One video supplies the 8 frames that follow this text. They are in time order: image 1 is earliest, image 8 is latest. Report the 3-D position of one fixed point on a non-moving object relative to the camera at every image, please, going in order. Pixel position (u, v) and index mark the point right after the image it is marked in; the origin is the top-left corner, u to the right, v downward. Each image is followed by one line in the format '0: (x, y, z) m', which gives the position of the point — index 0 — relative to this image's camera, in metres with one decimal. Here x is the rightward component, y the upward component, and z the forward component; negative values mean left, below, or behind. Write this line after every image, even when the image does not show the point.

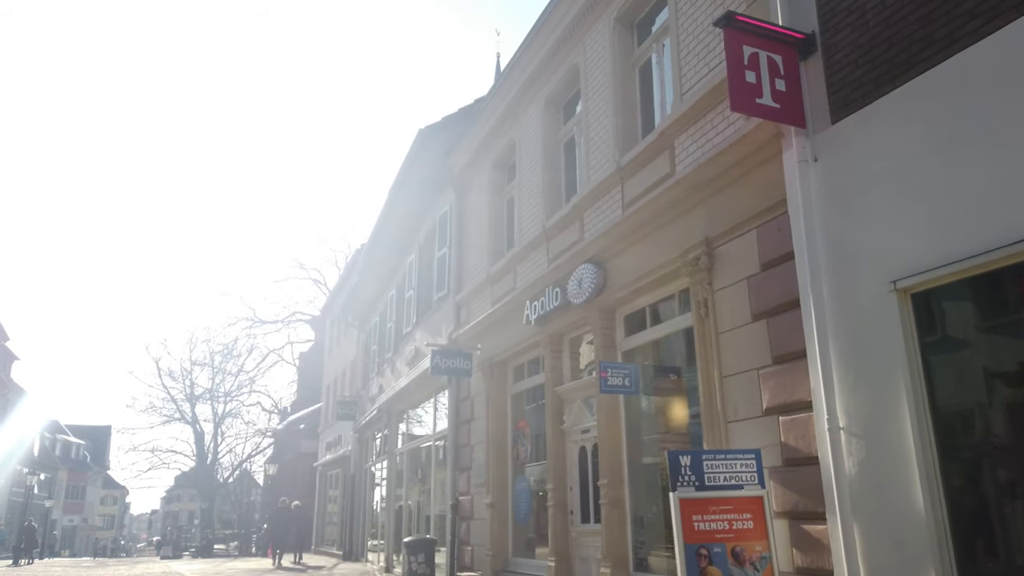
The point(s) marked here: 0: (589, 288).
0: (+0.9, 0.0, +8.2) m
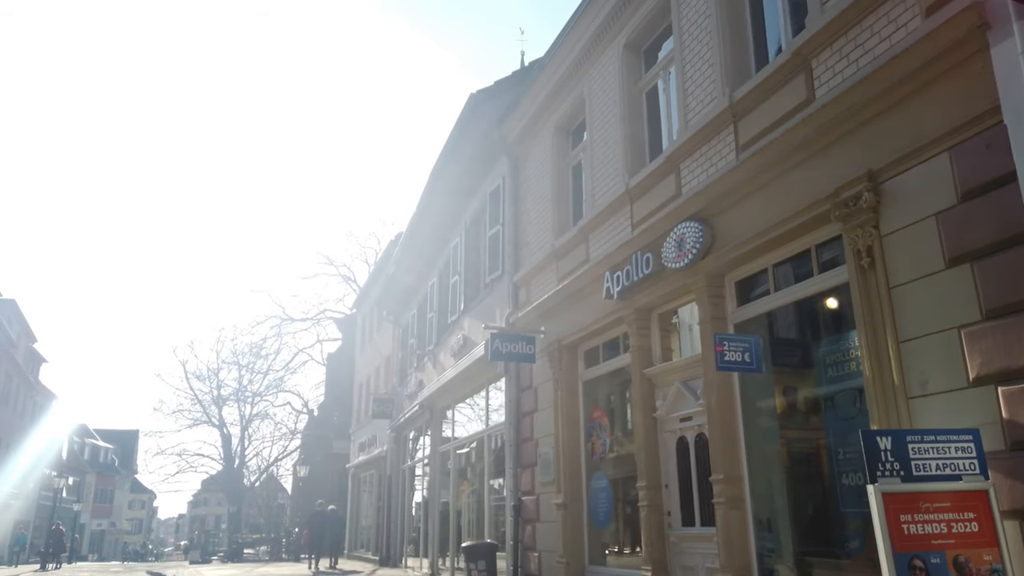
0: (+1.7, +0.4, +7.0) m
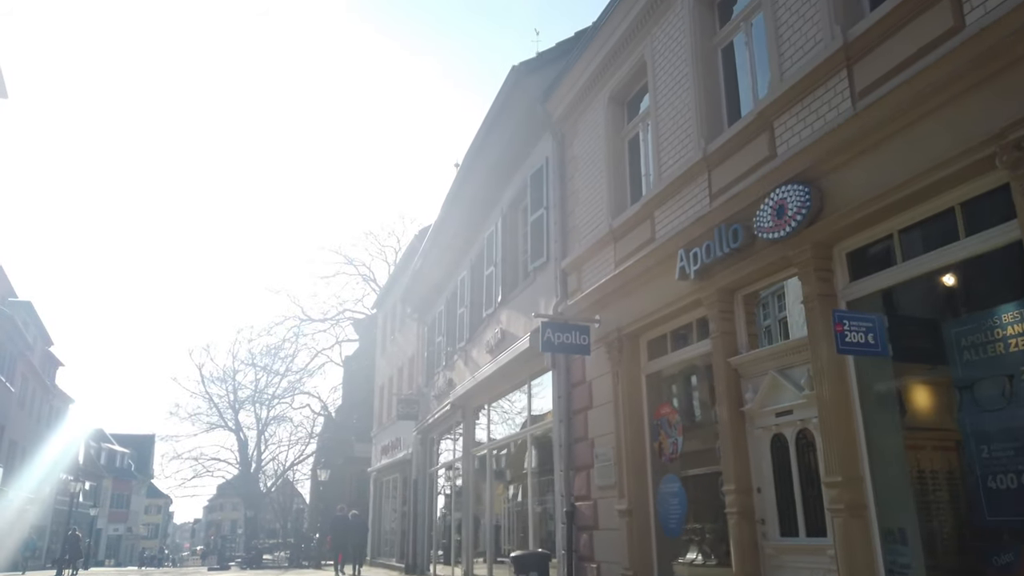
0: (+2.3, +0.6, +6.1) m
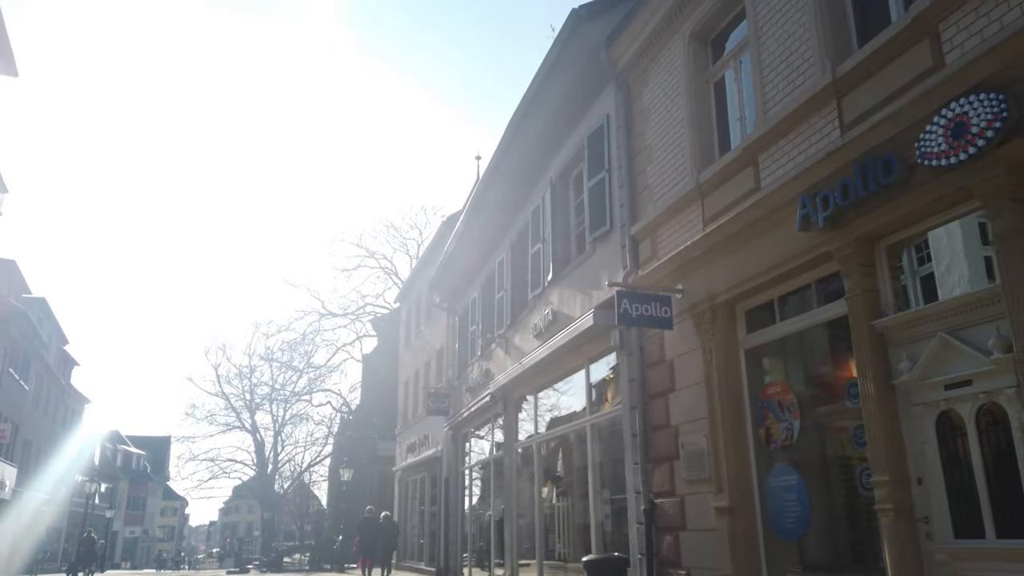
0: (+3.1, +1.0, +4.8) m
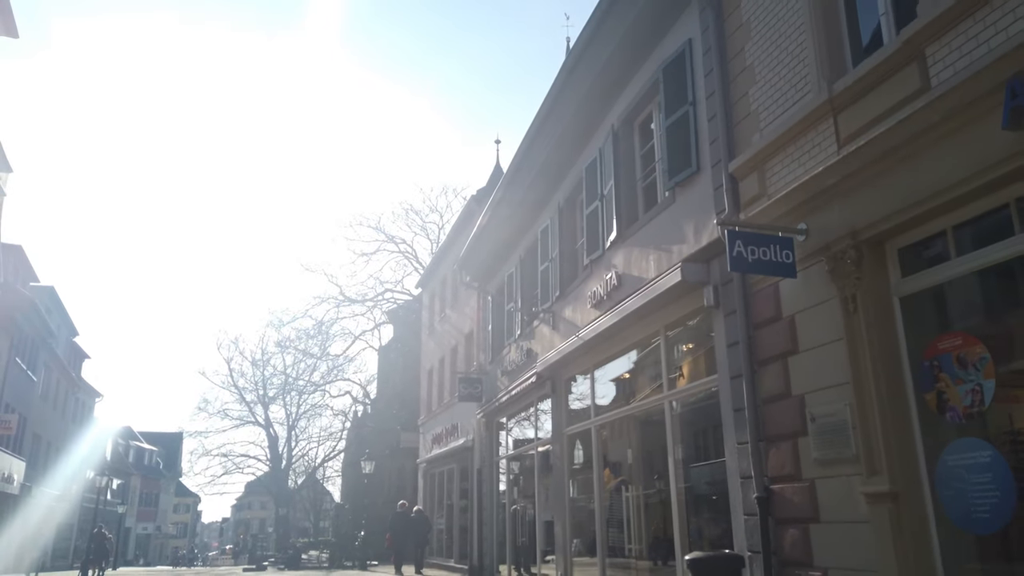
0: (+3.8, +1.6, +3.3) m
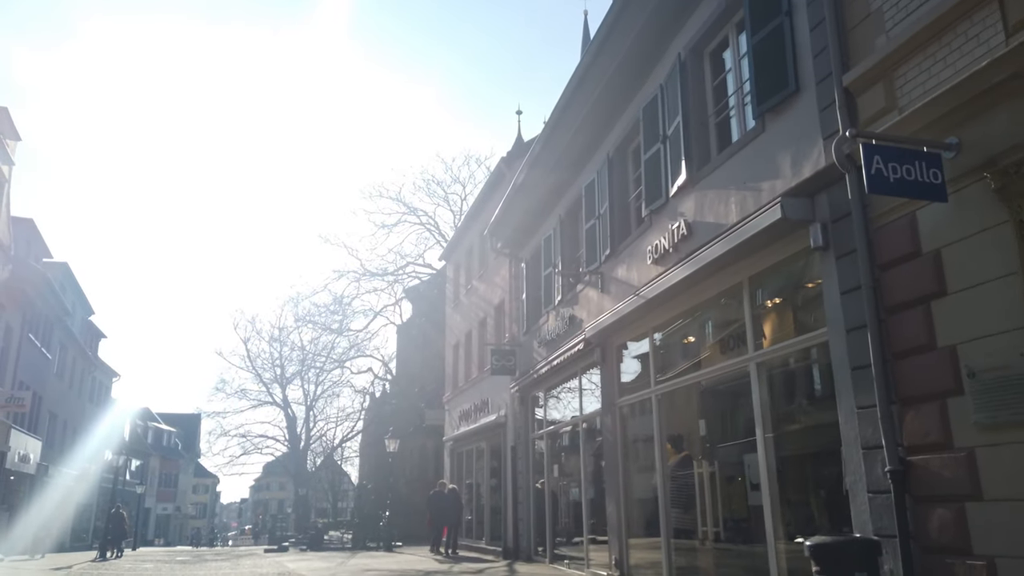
0: (+4.4, +2.0, +2.0) m
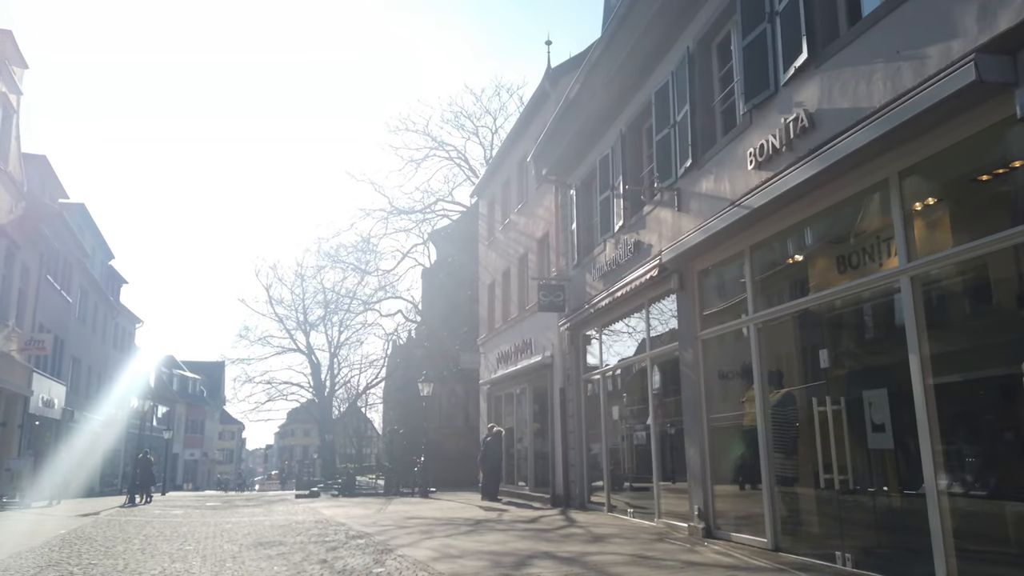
0: (+5.1, +2.5, +0.3) m
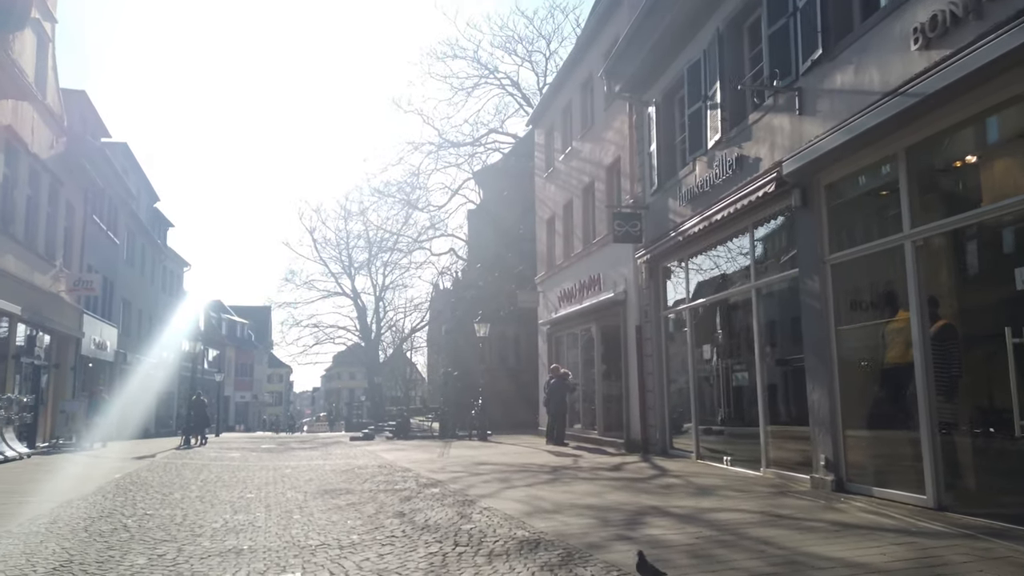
0: (+5.6, +2.8, -1.5) m
